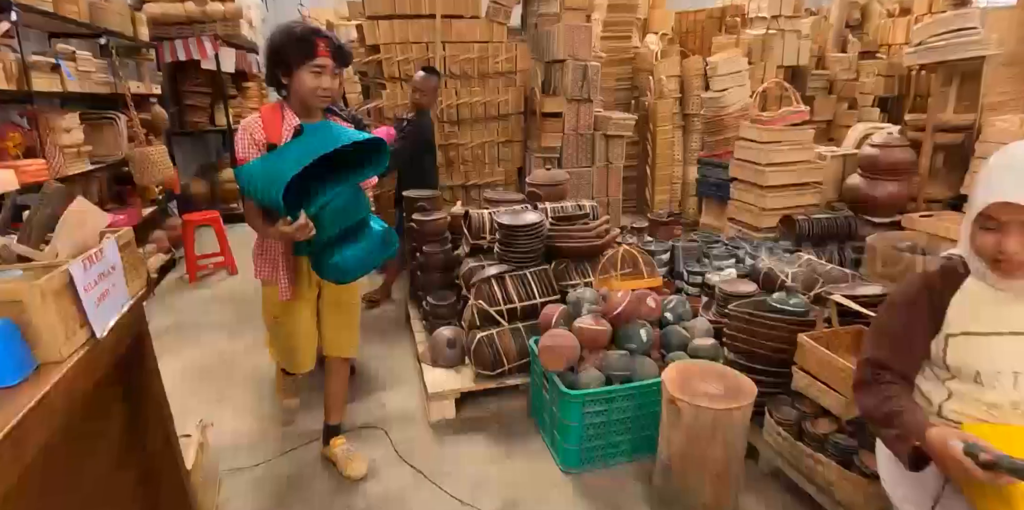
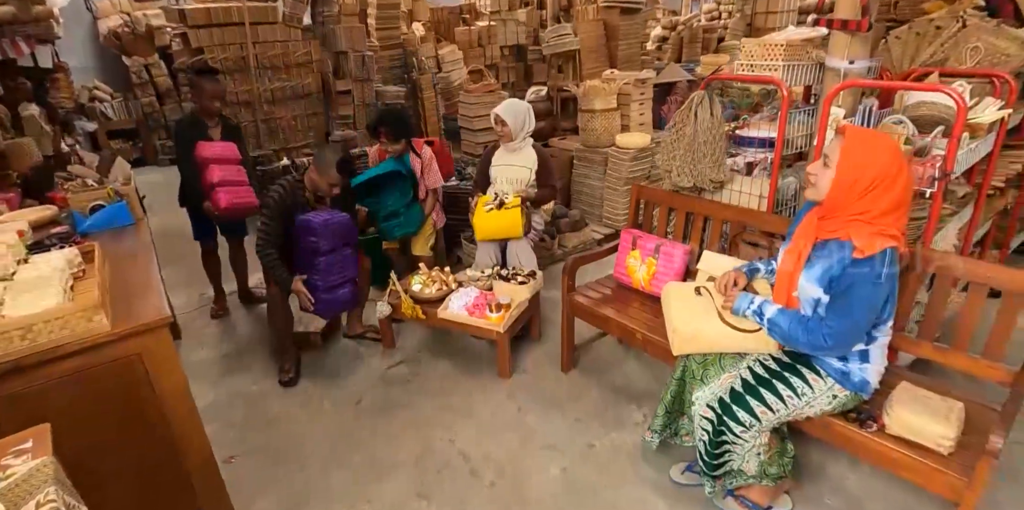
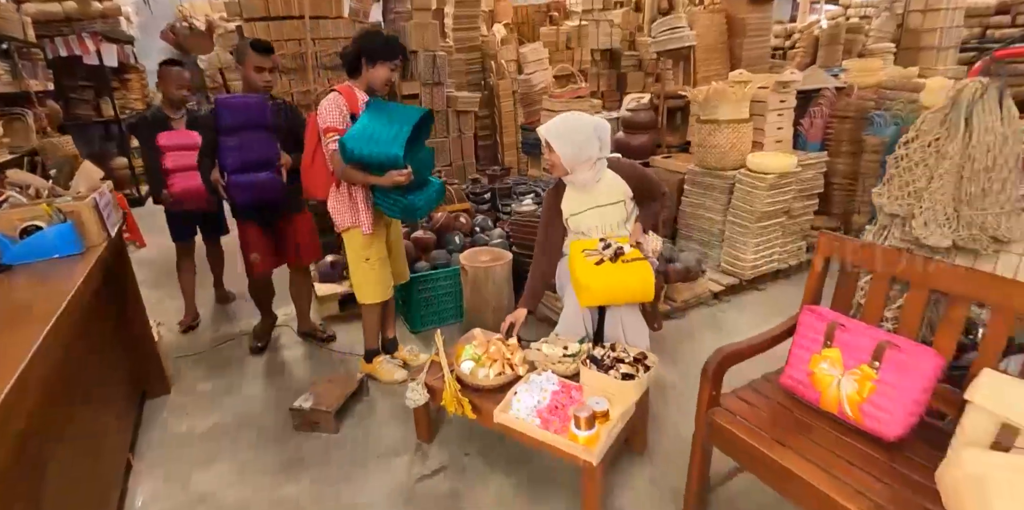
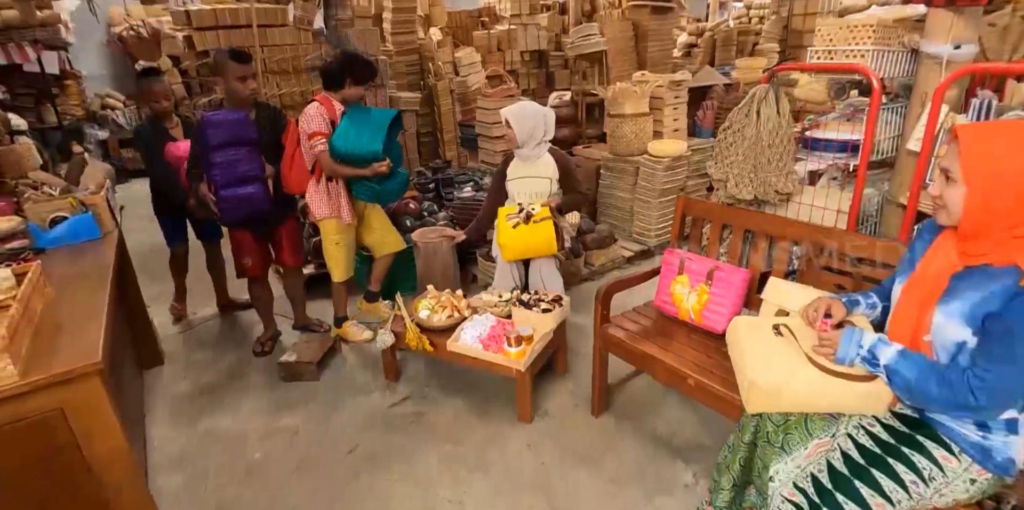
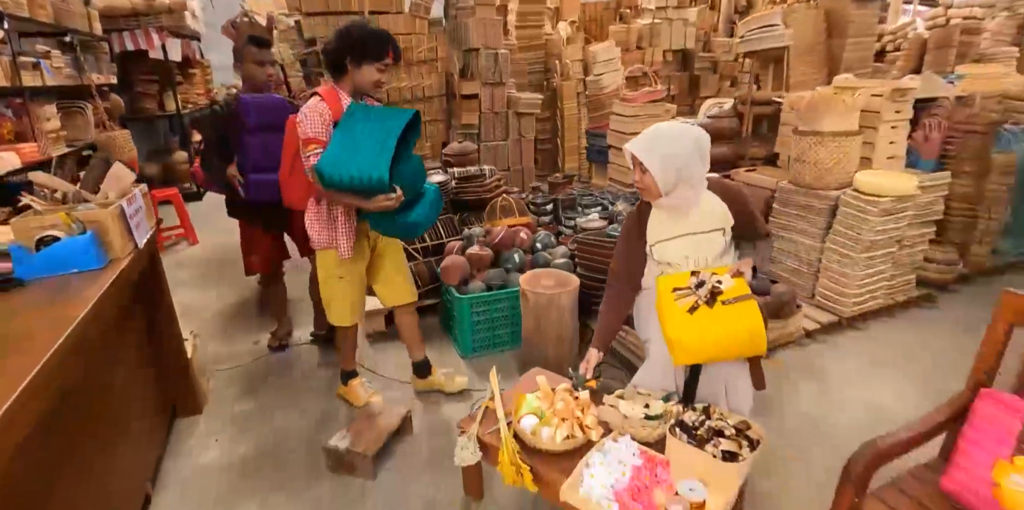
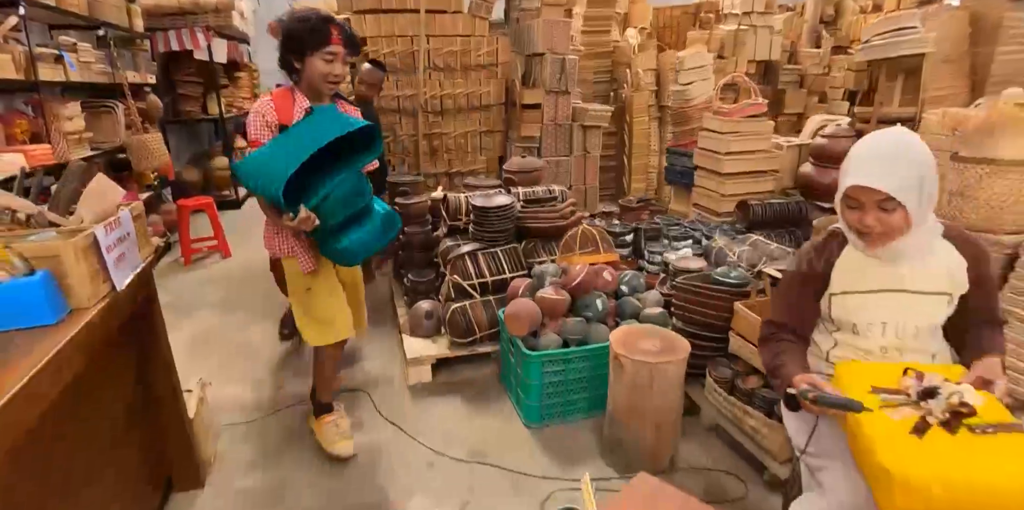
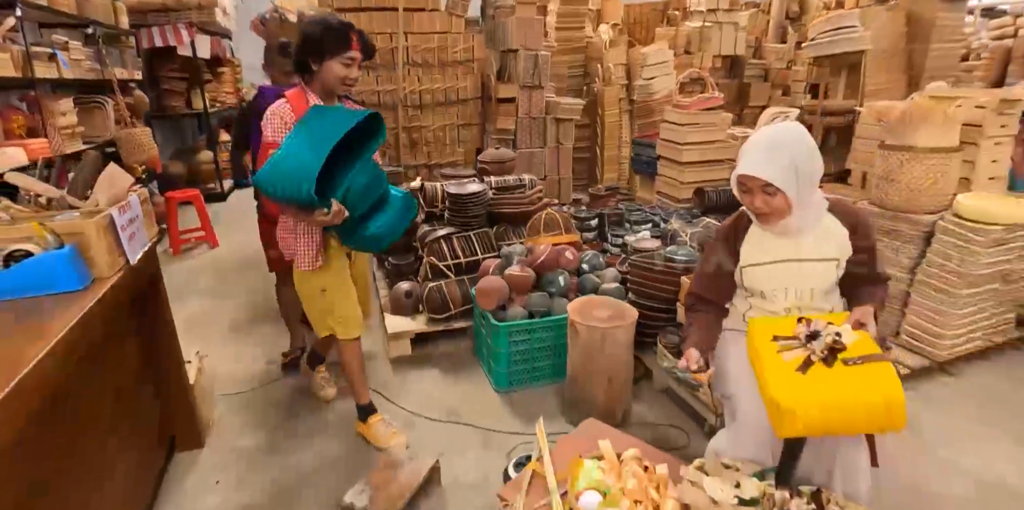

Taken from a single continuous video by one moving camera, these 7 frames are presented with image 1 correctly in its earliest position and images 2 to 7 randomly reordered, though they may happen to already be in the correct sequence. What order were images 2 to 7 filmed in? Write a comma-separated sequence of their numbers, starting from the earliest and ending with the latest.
6, 7, 5, 3, 4, 2
